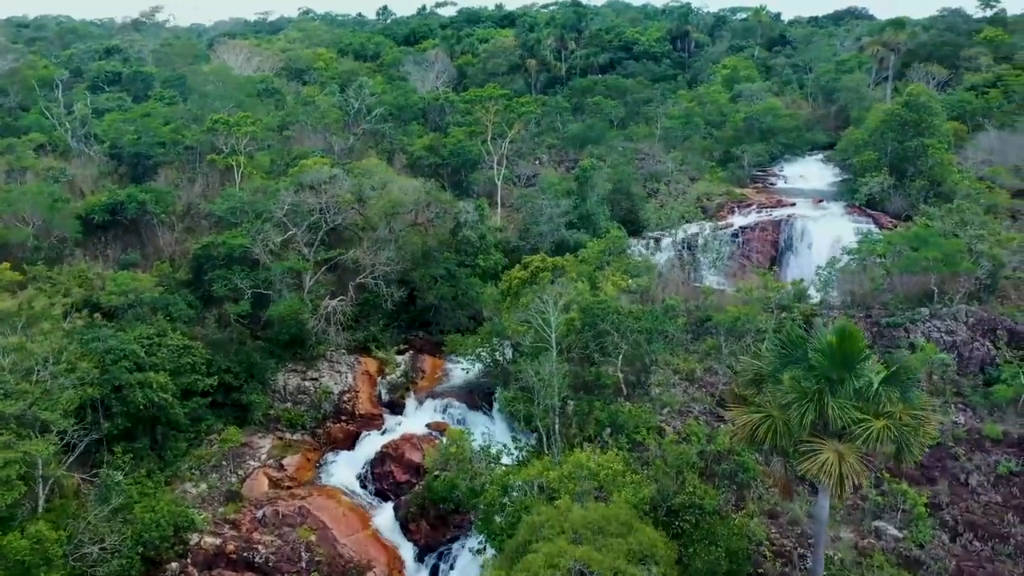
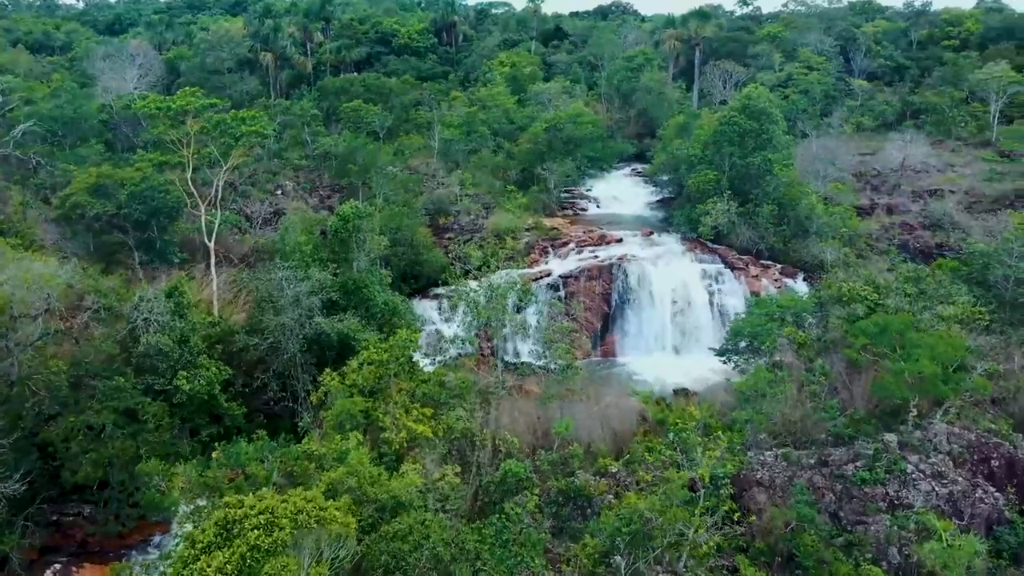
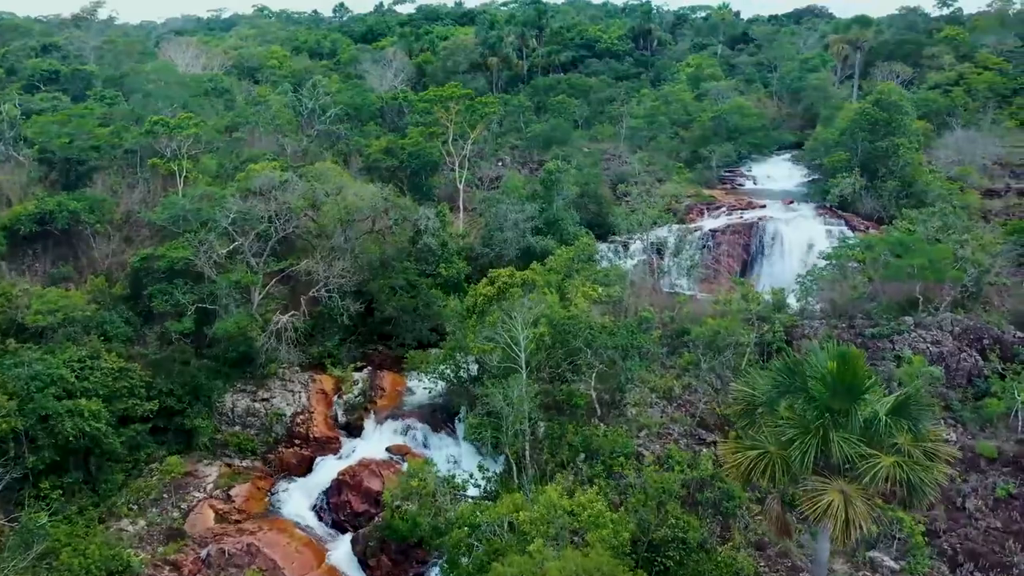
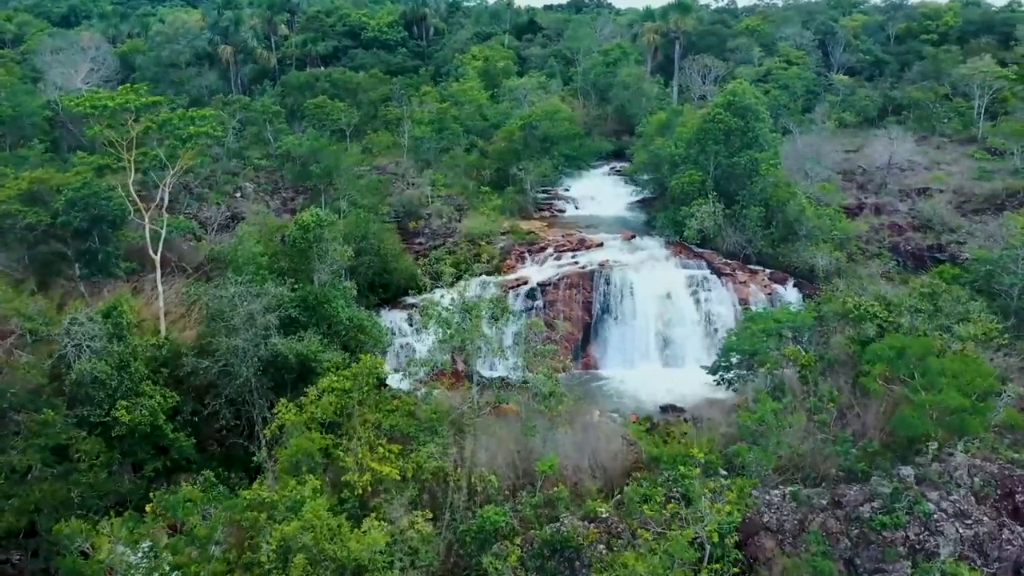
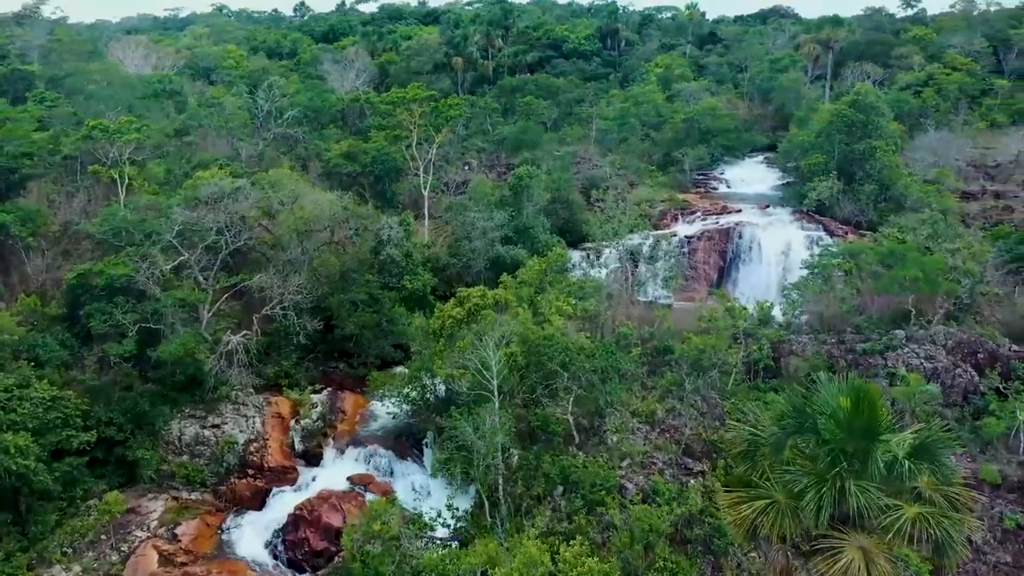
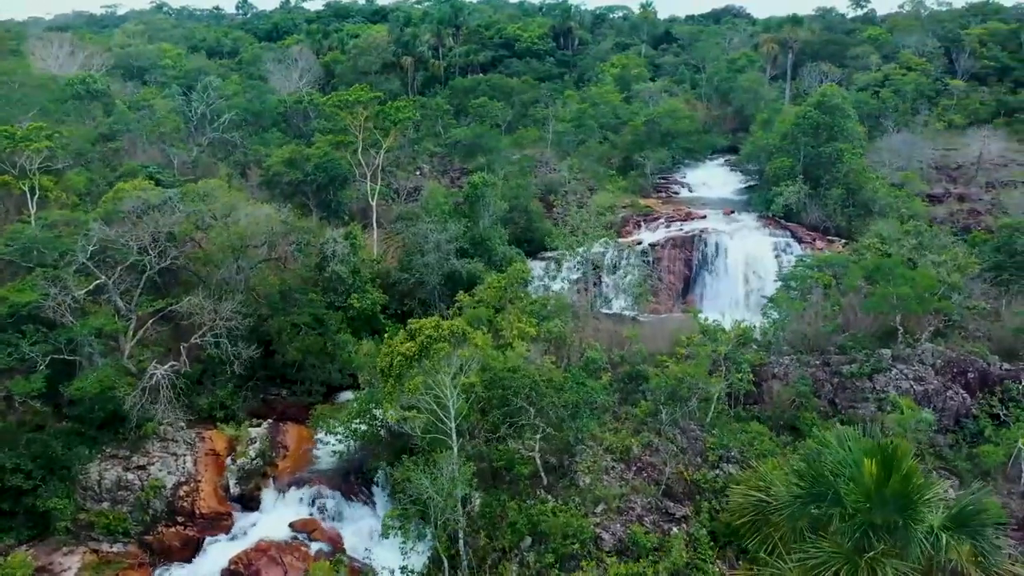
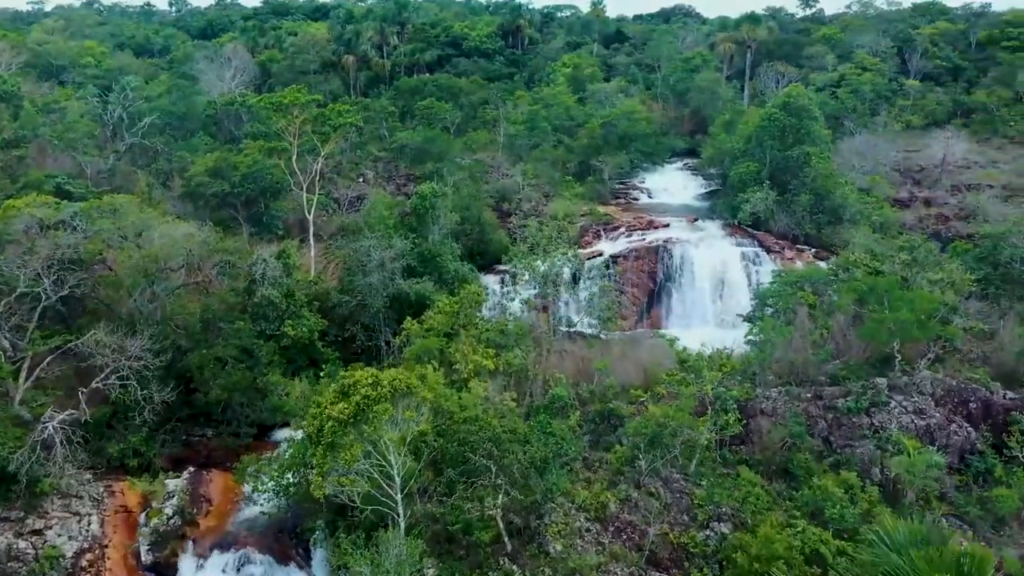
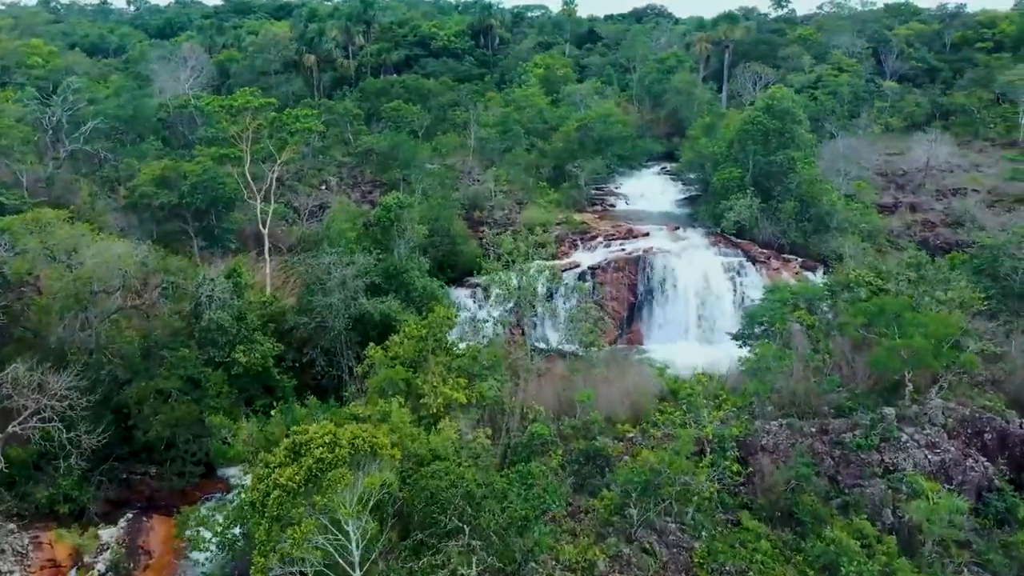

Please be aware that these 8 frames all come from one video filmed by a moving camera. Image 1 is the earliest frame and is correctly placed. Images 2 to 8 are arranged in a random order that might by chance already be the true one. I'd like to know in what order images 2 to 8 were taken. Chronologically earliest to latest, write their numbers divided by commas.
3, 5, 6, 7, 8, 2, 4
